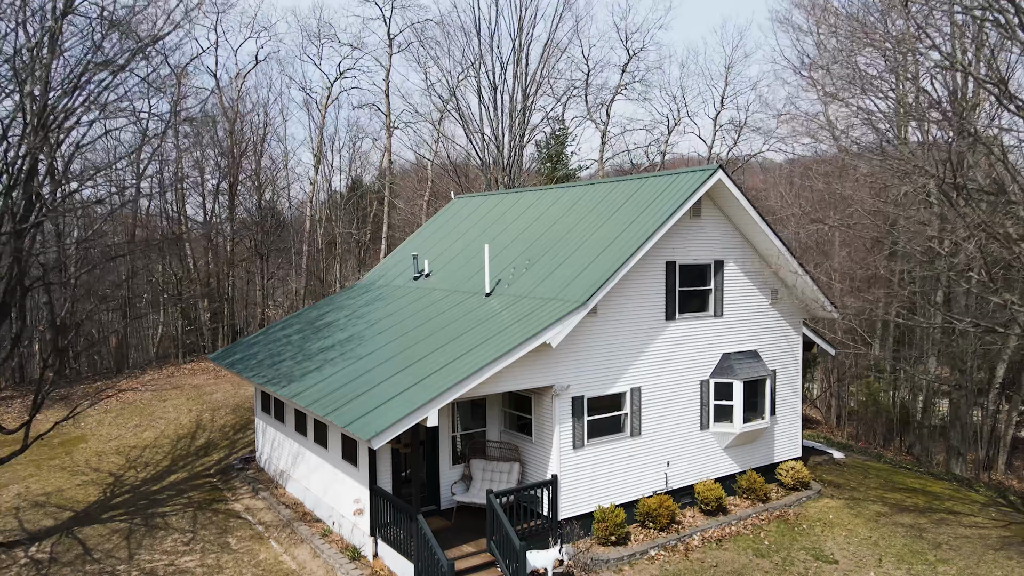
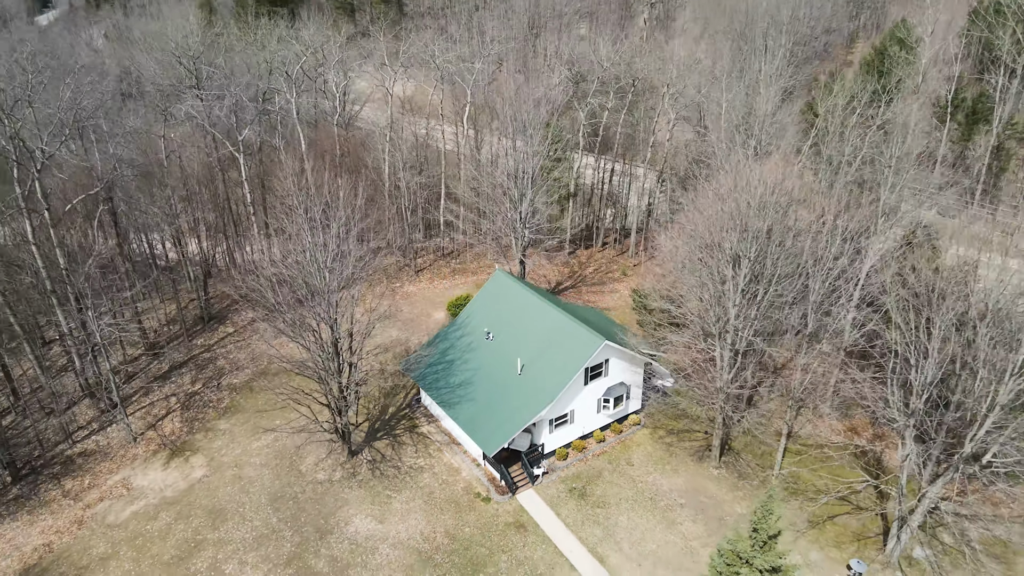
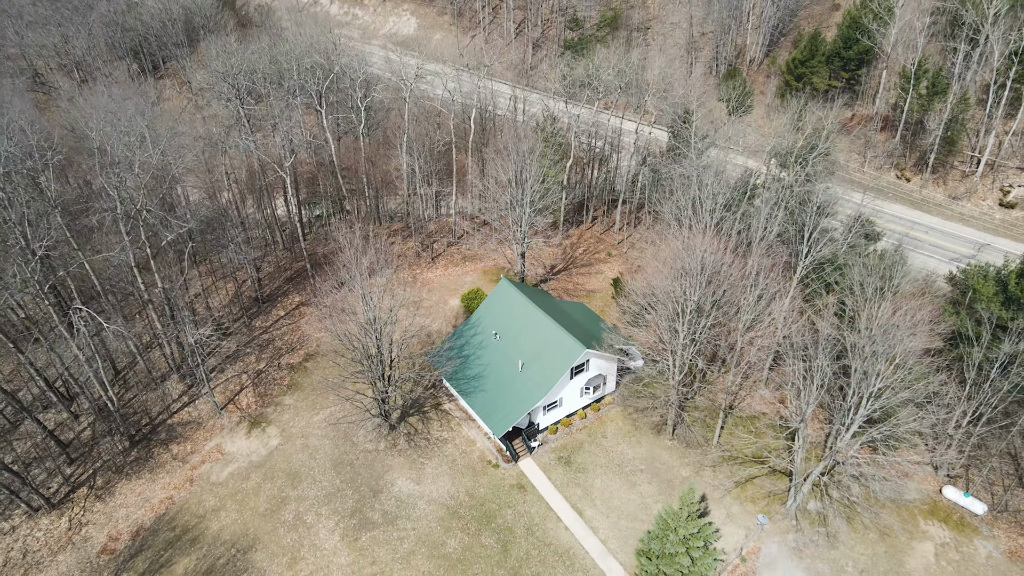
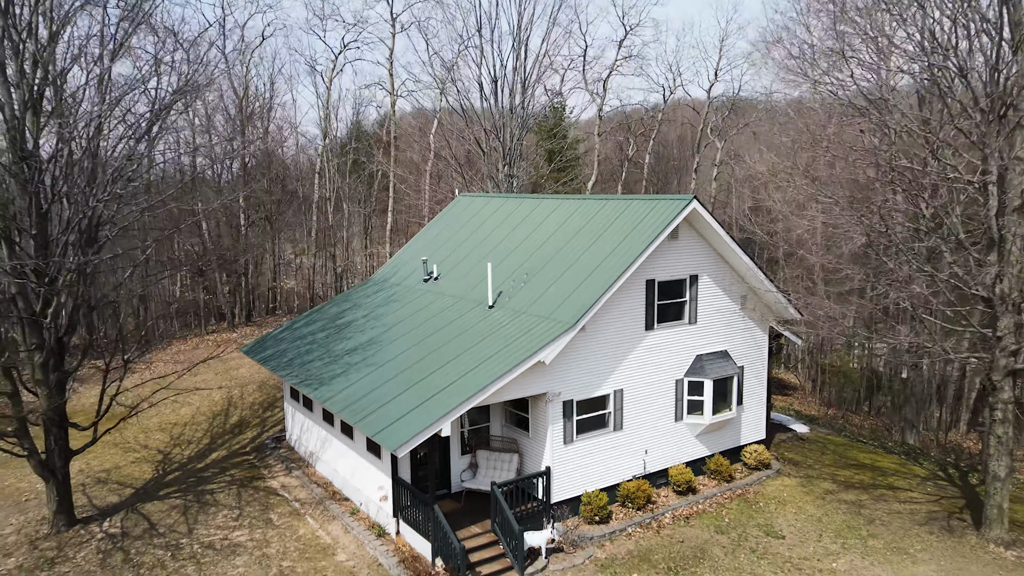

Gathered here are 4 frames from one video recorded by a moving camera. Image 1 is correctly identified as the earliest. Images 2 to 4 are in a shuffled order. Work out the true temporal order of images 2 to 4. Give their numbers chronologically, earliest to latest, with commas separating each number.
4, 2, 3
